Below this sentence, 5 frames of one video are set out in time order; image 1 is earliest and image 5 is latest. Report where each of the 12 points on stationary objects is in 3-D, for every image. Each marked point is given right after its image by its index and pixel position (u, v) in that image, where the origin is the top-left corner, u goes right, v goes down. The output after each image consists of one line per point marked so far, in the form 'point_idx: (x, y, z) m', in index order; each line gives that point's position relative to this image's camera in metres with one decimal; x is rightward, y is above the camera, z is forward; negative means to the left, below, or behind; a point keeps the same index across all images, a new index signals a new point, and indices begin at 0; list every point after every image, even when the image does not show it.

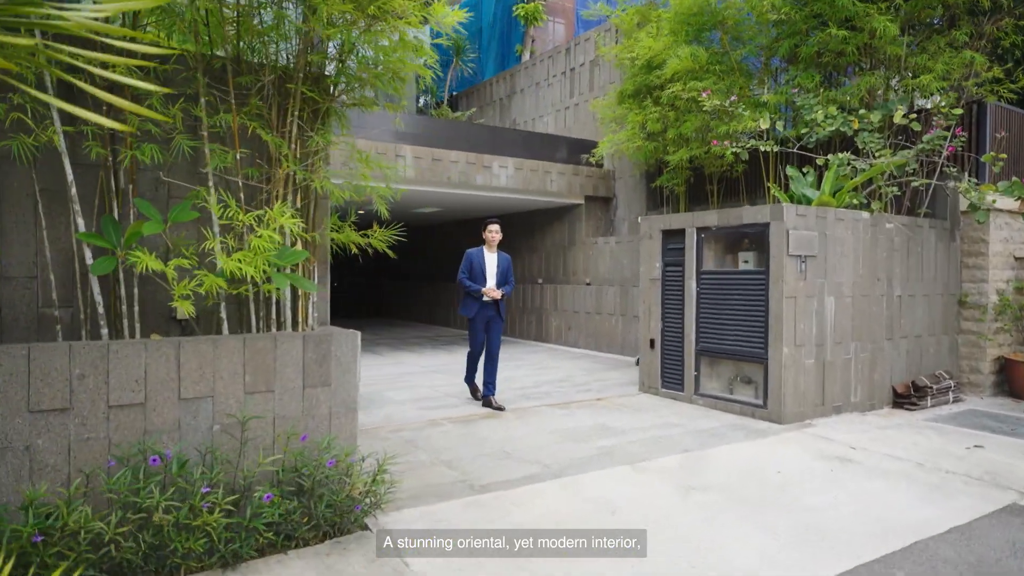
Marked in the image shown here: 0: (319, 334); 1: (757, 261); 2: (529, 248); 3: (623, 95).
0: (-0.9, -0.2, +3.1) m
1: (+1.9, +0.2, +5.3) m
2: (+0.3, +0.7, +11.1) m
3: (+1.4, +2.5, +8.7) m
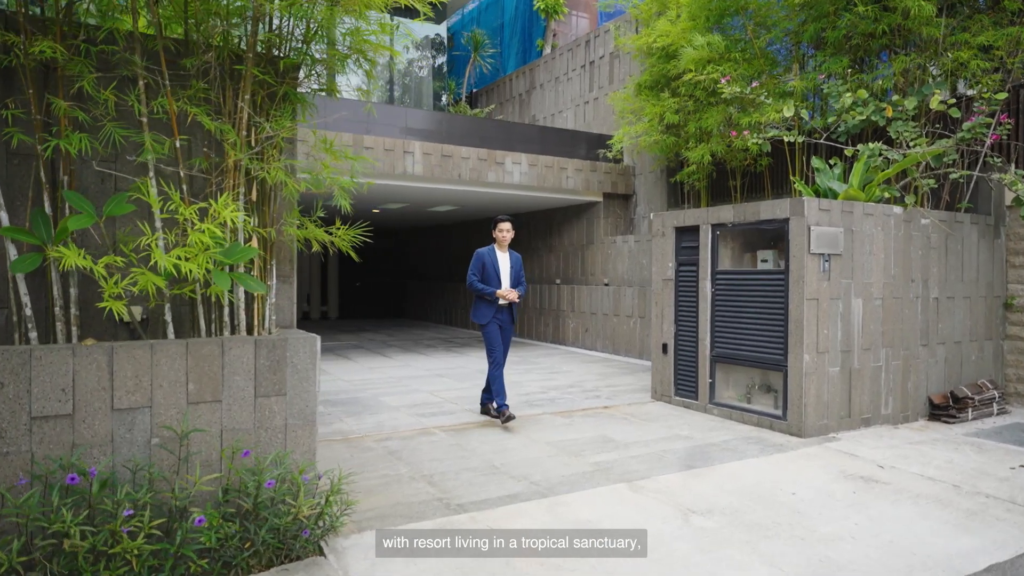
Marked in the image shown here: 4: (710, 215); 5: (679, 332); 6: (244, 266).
0: (-1.0, -0.2, +2.8) m
1: (+1.9, +0.2, +4.8) m
2: (+0.5, +0.6, +10.8) m
3: (+1.6, +2.5, +8.3) m
4: (+1.5, +0.6, +5.3) m
5: (+1.4, -0.4, +5.6) m
6: (-1.1, +0.1, +2.9) m
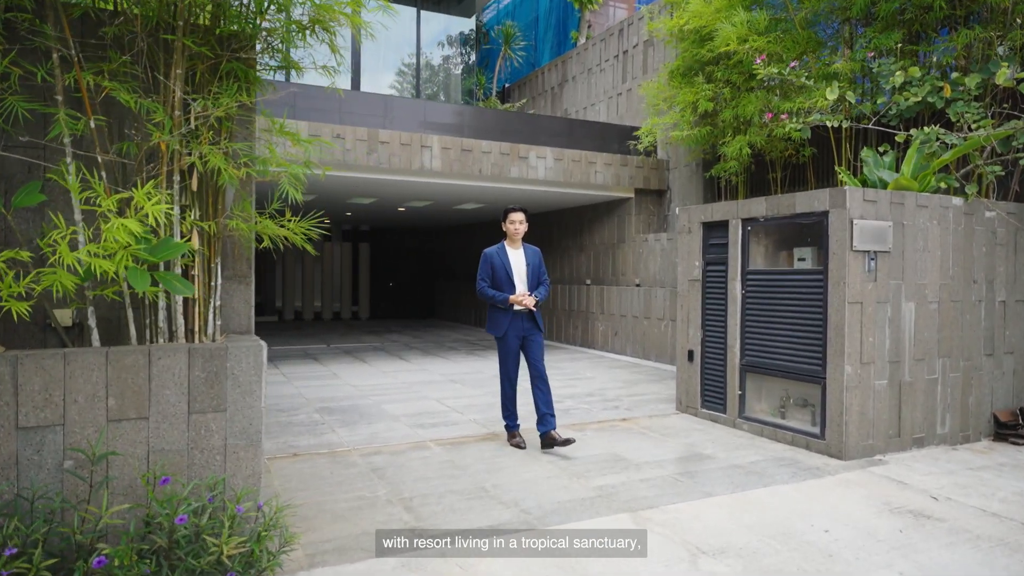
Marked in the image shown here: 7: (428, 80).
0: (-1.1, -0.2, +2.5) m
1: (+1.9, +0.2, +4.3) m
2: (+1.0, +0.6, +10.3) m
3: (+1.9, +2.4, +7.8) m
4: (+1.6, +0.6, +4.8) m
5: (+1.5, -0.4, +5.1) m
6: (-1.2, +0.1, +2.5) m
7: (-1.6, +3.7, +12.4) m
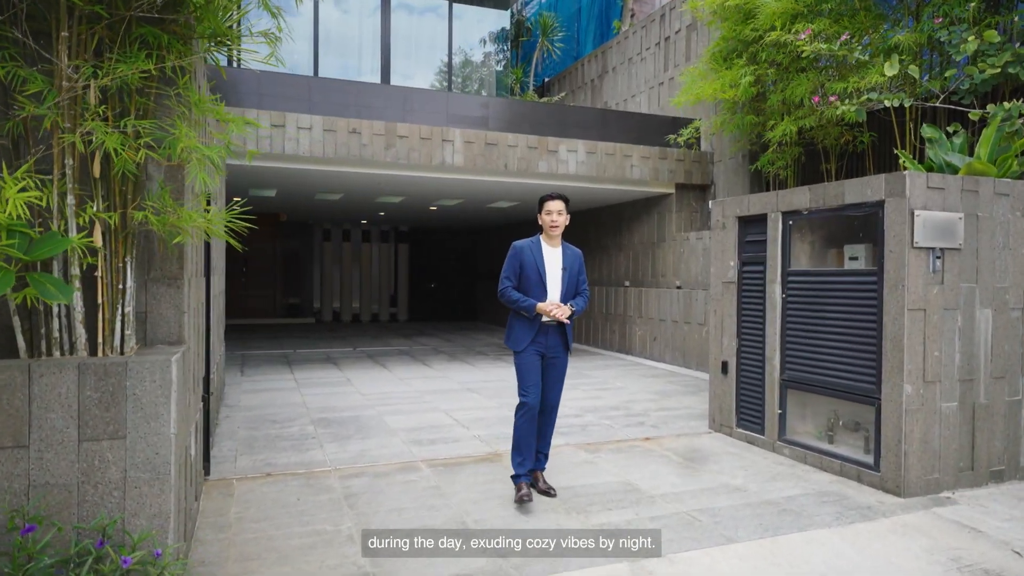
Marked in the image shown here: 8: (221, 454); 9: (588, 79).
0: (-1.2, -0.2, +2.1) m
1: (+1.9, +0.2, +3.6) m
2: (+1.5, +0.6, +9.7) m
3: (+2.1, +2.4, +7.1) m
4: (+1.6, +0.5, +4.1) m
5: (+1.5, -0.4, +4.5) m
6: (-1.4, +0.1, +2.1) m
7: (-0.9, +3.7, +12.0) m
8: (-1.7, -1.0, +4.0) m
9: (+1.3, +3.7, +11.9) m
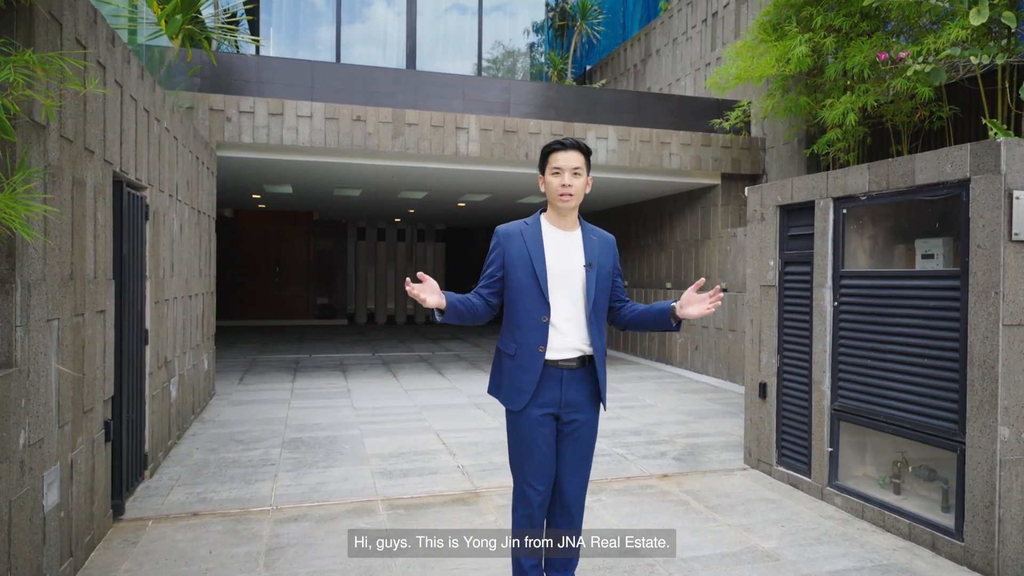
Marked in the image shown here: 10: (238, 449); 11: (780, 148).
0: (-1.5, -0.2, +1.5) m
1: (+1.8, +0.1, +2.8) m
2: (+1.9, +0.6, +8.9) m
3: (+2.3, +2.4, +6.2) m
4: (+1.6, +0.5, +3.3) m
5: (+1.5, -0.4, +3.7) m
6: (-1.6, +0.1, +1.6) m
7: (-0.3, +3.7, +11.3) m
8: (-1.8, -1.0, +3.5) m
9: (+1.9, +3.6, +11.1) m
10: (-1.7, -1.0, +4.1) m
11: (+2.9, +1.5, +7.3) m
